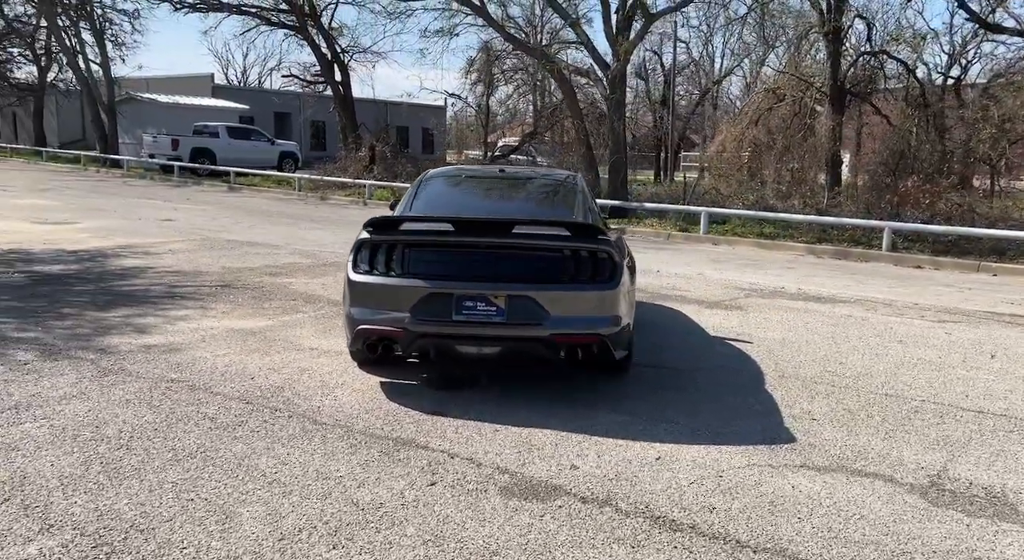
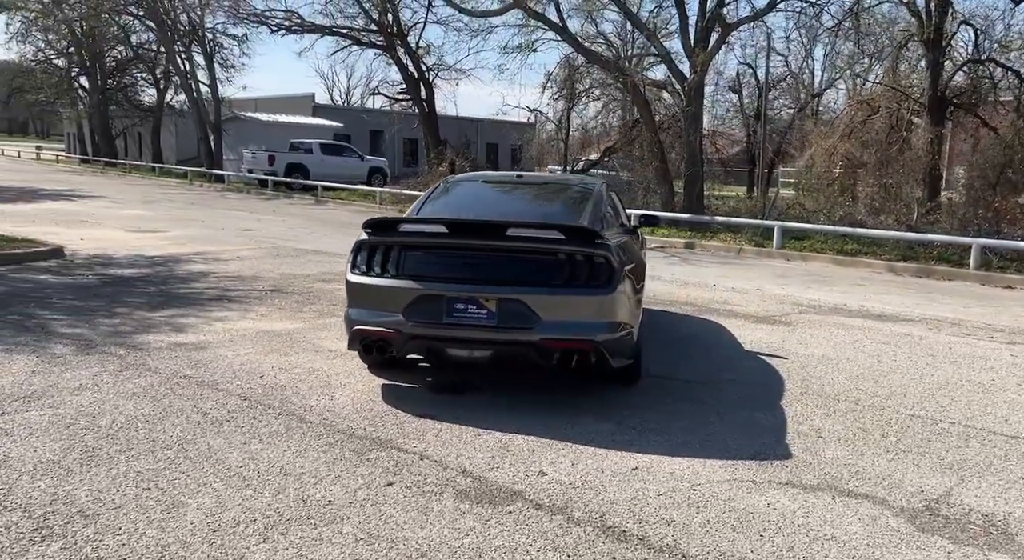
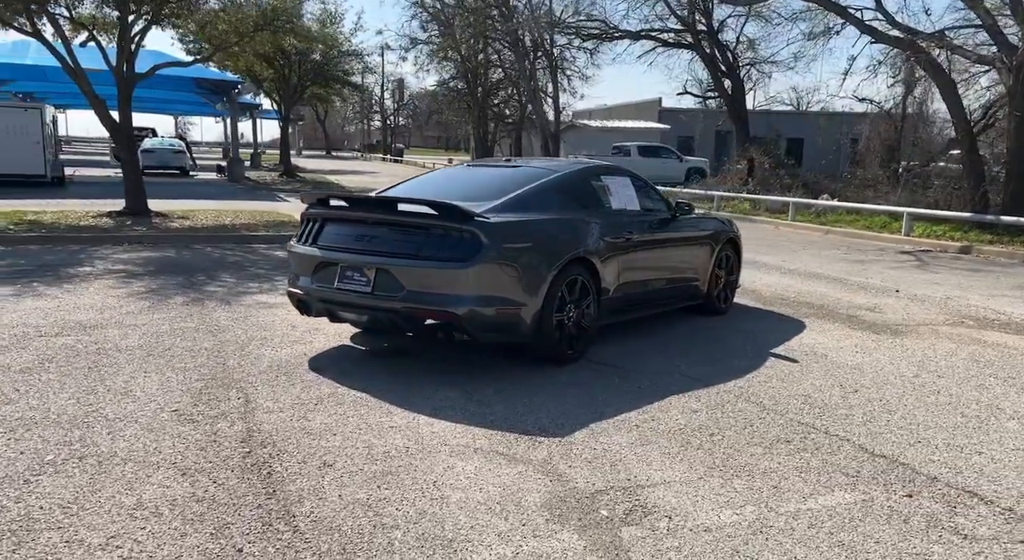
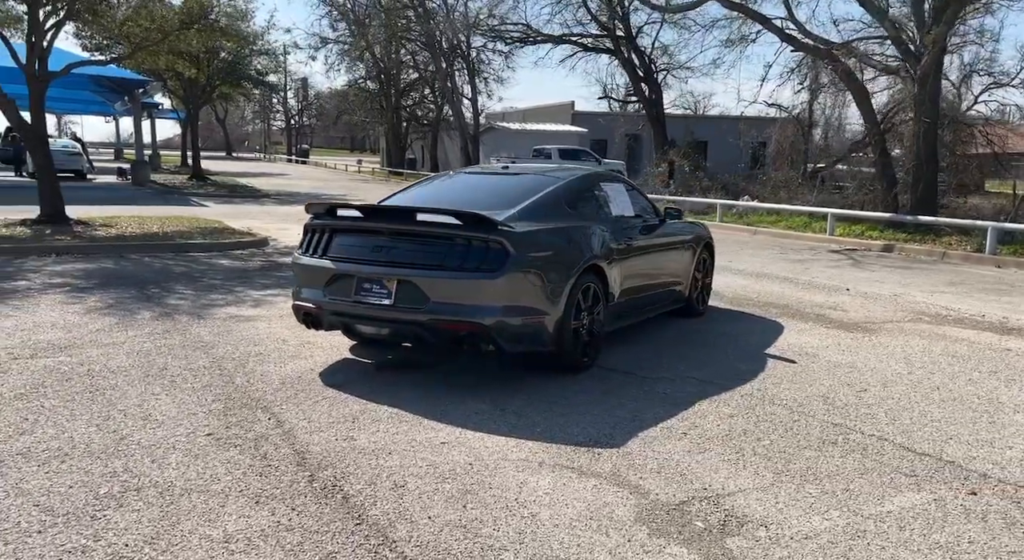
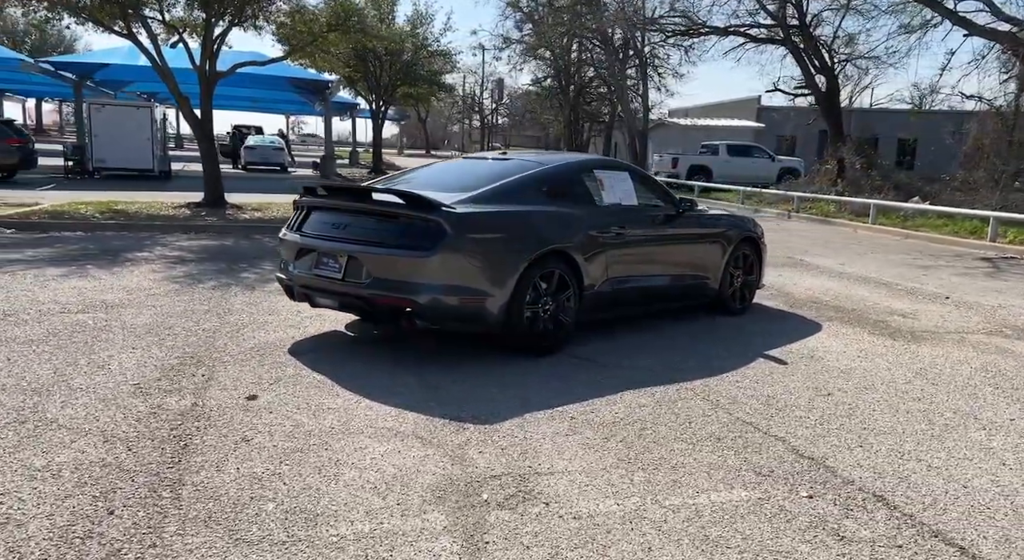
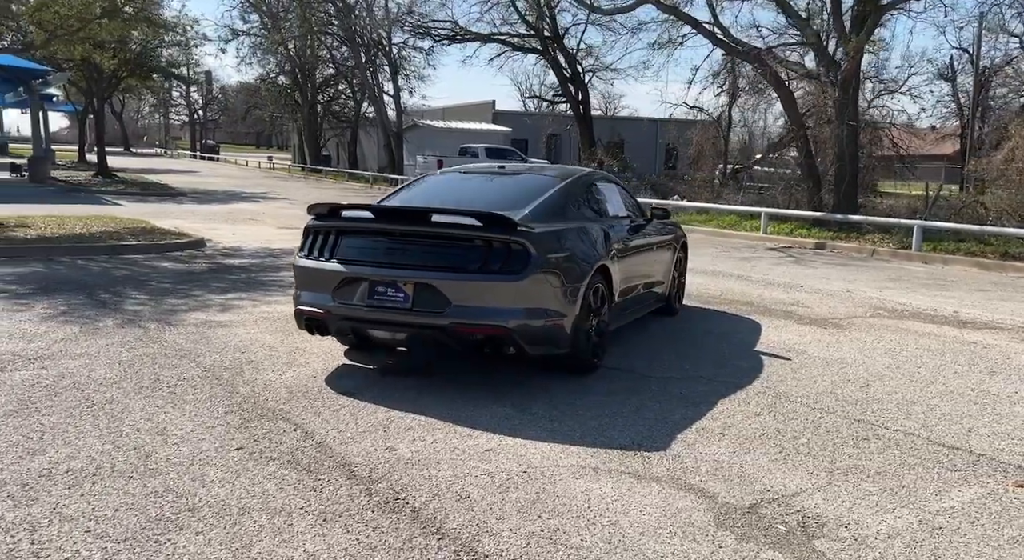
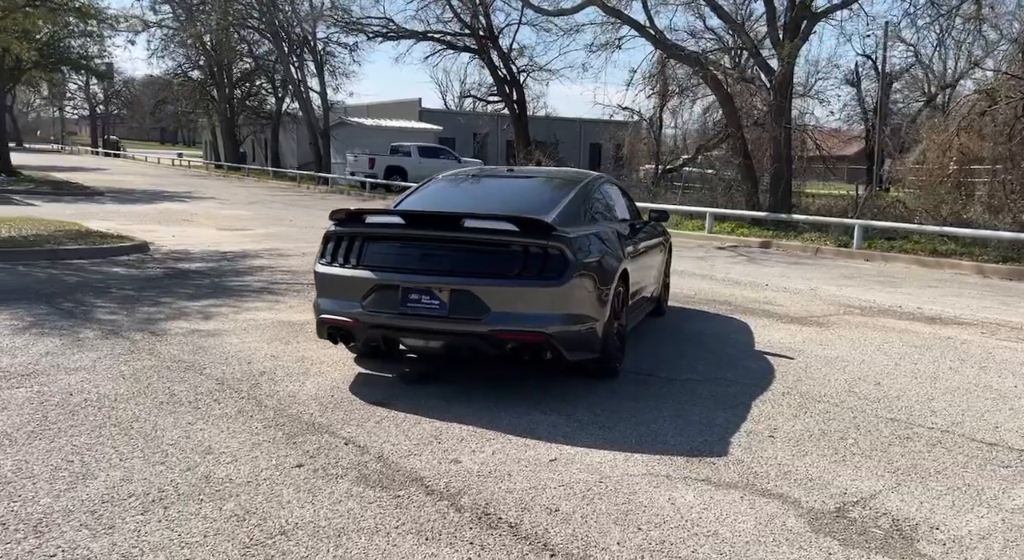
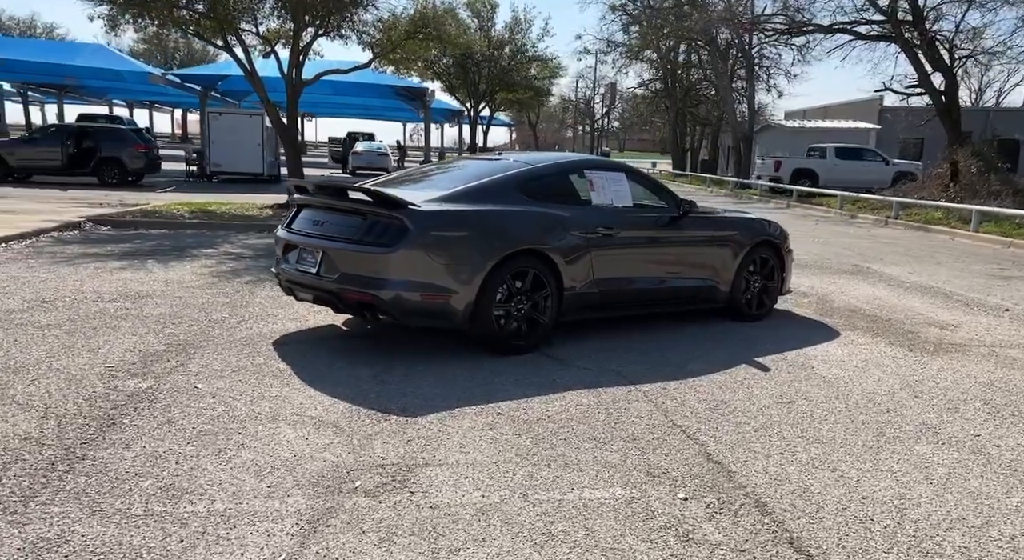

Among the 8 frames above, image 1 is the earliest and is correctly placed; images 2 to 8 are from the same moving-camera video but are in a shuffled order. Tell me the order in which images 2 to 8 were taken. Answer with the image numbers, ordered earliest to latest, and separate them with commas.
2, 7, 6, 4, 3, 5, 8
